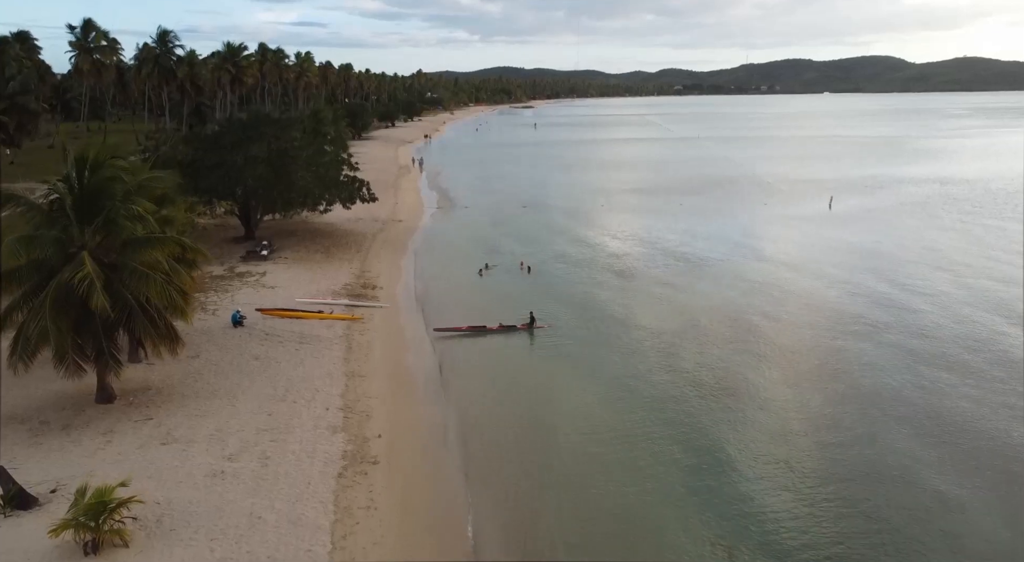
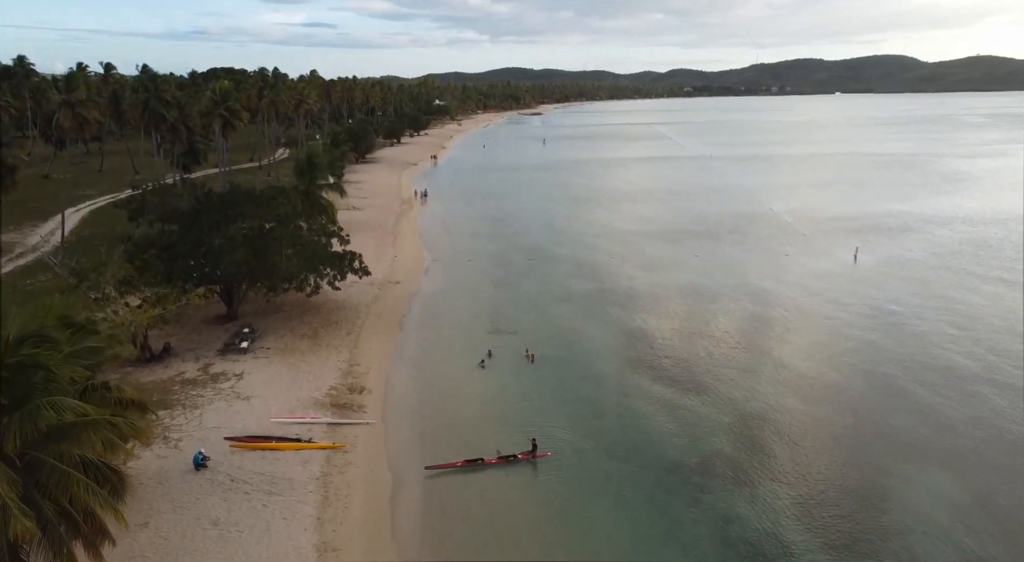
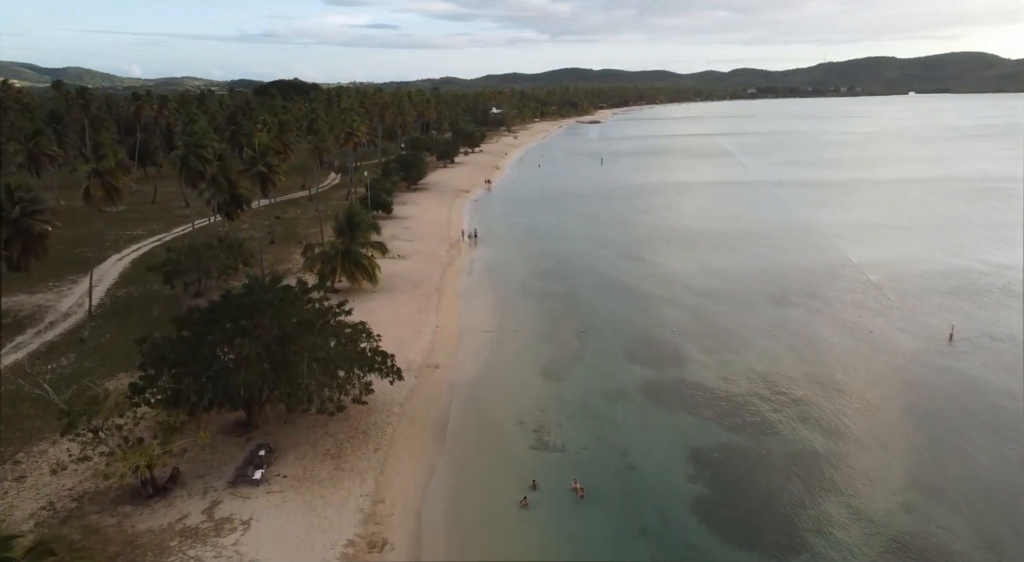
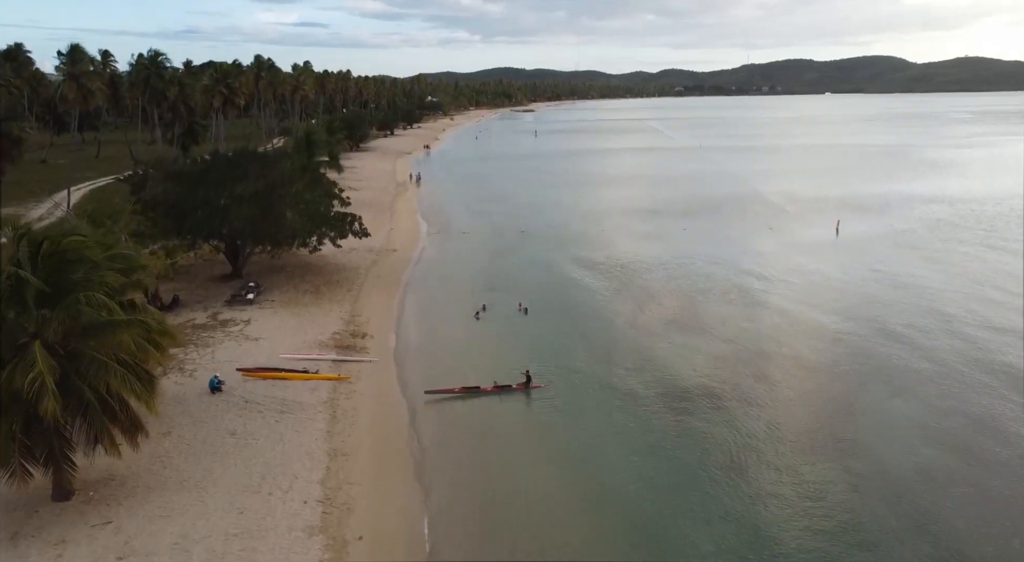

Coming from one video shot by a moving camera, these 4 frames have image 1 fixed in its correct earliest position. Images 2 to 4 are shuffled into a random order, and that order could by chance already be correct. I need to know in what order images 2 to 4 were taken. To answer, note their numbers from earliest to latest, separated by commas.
4, 2, 3
